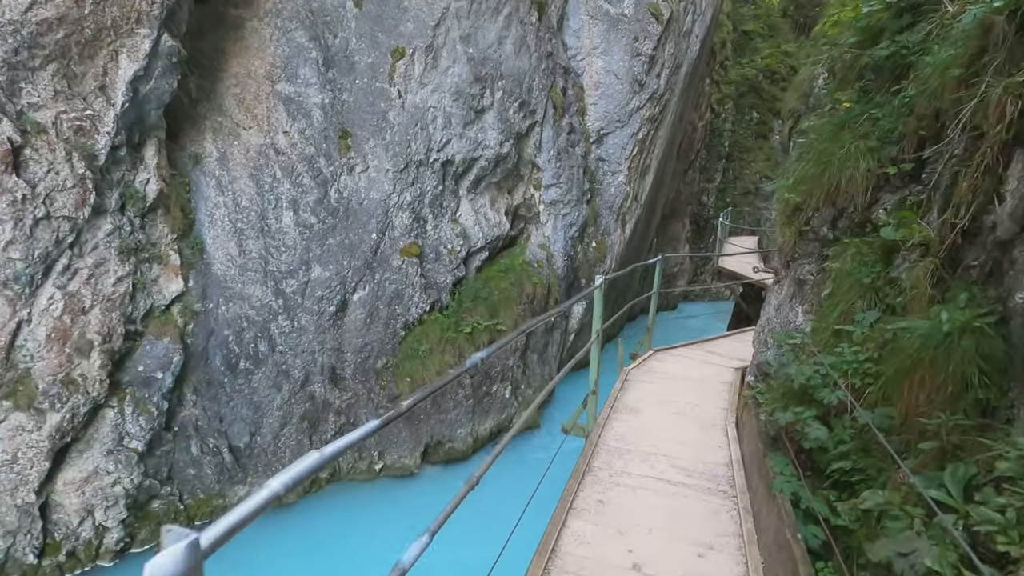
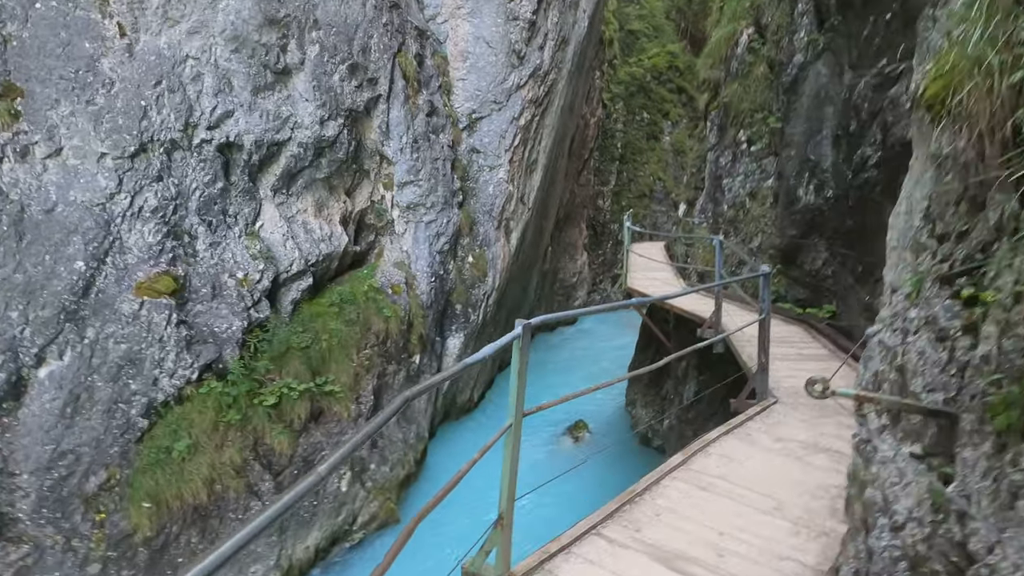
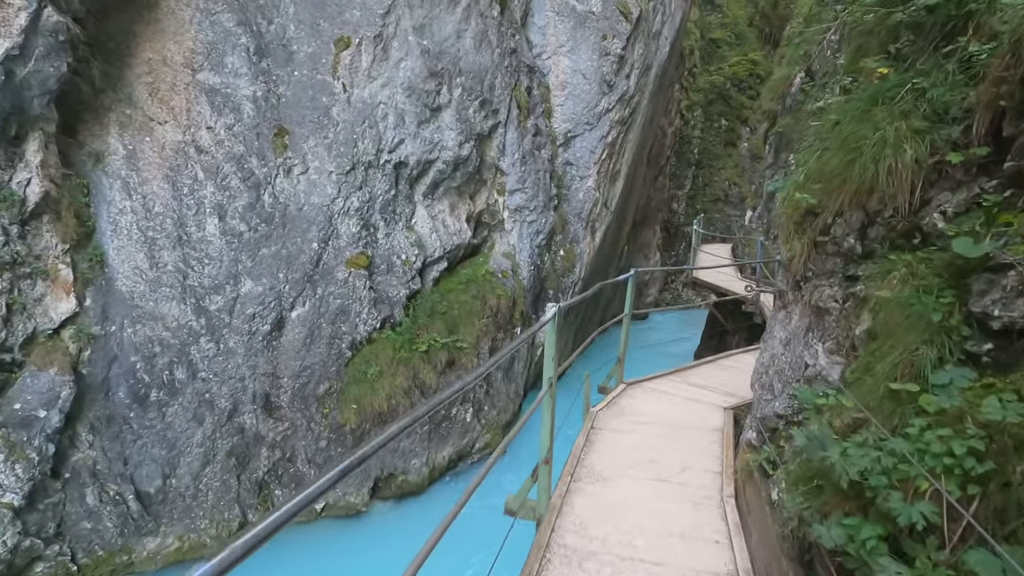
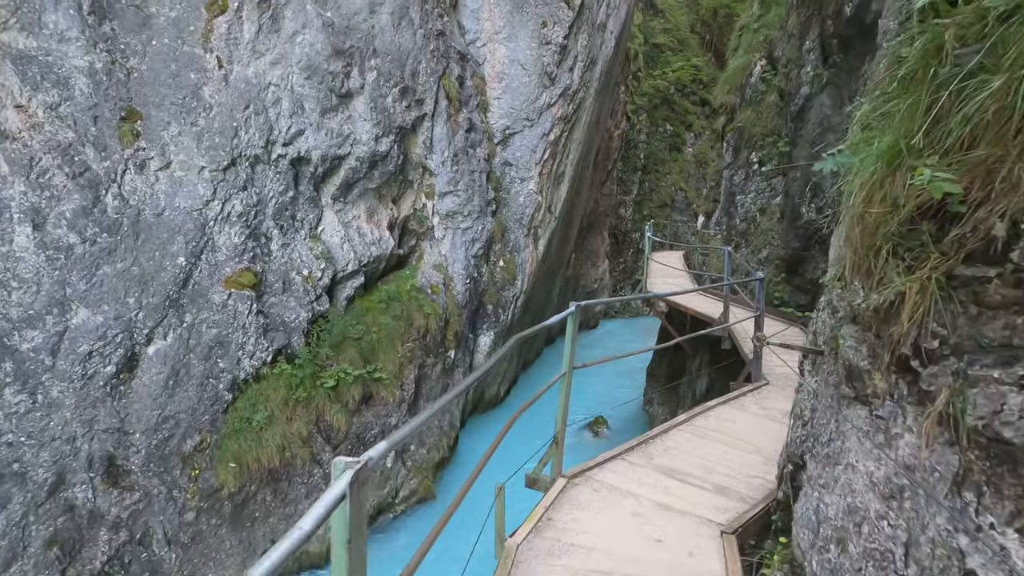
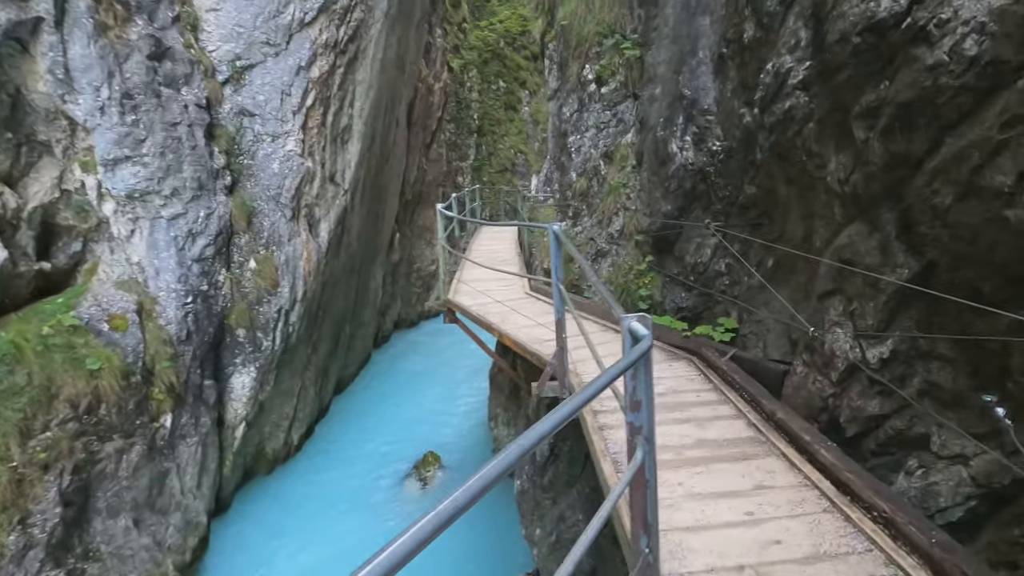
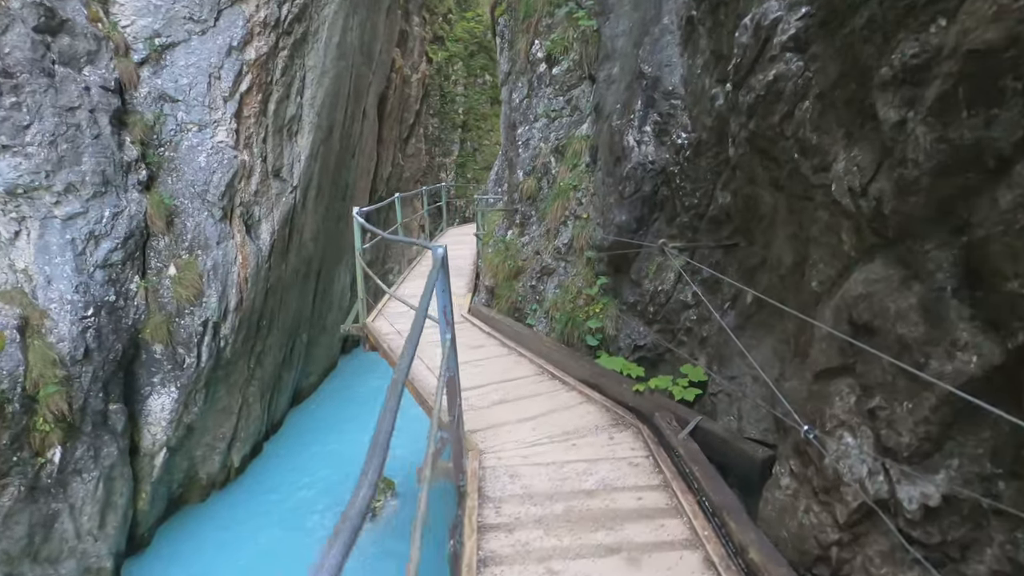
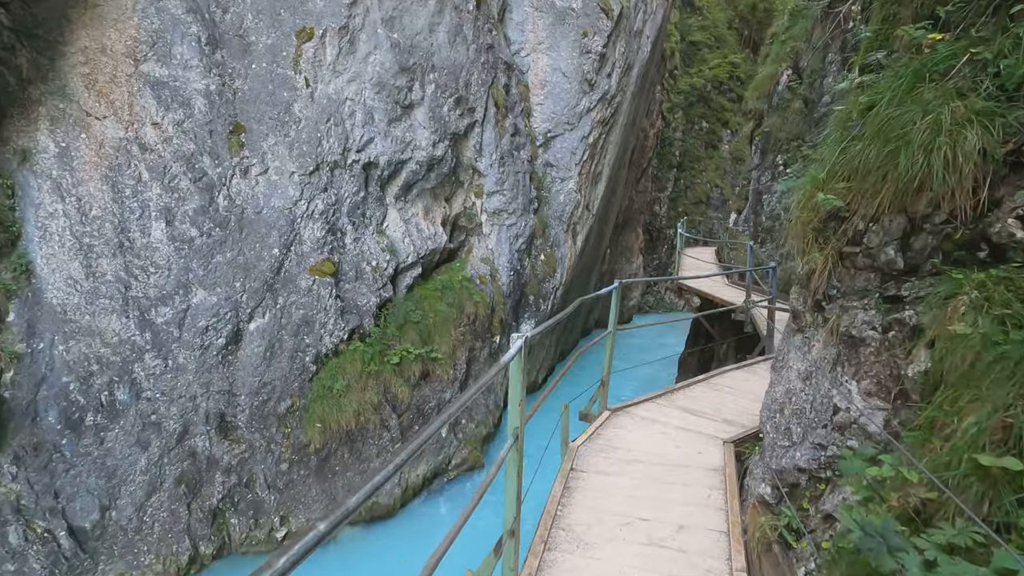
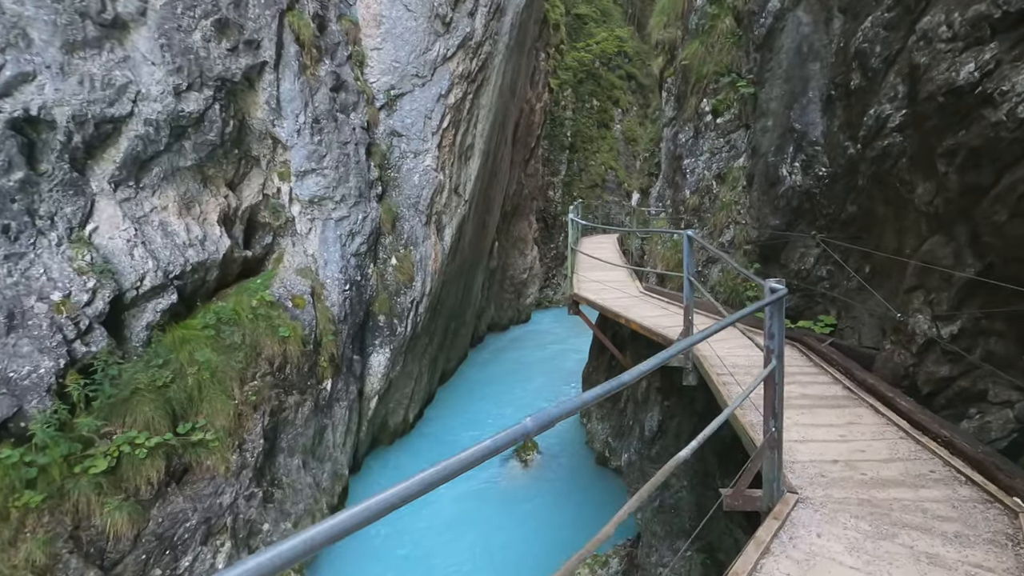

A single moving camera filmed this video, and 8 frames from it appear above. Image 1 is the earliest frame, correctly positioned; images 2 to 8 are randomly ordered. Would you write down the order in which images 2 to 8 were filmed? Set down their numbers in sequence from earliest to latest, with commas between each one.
3, 7, 4, 2, 8, 5, 6
